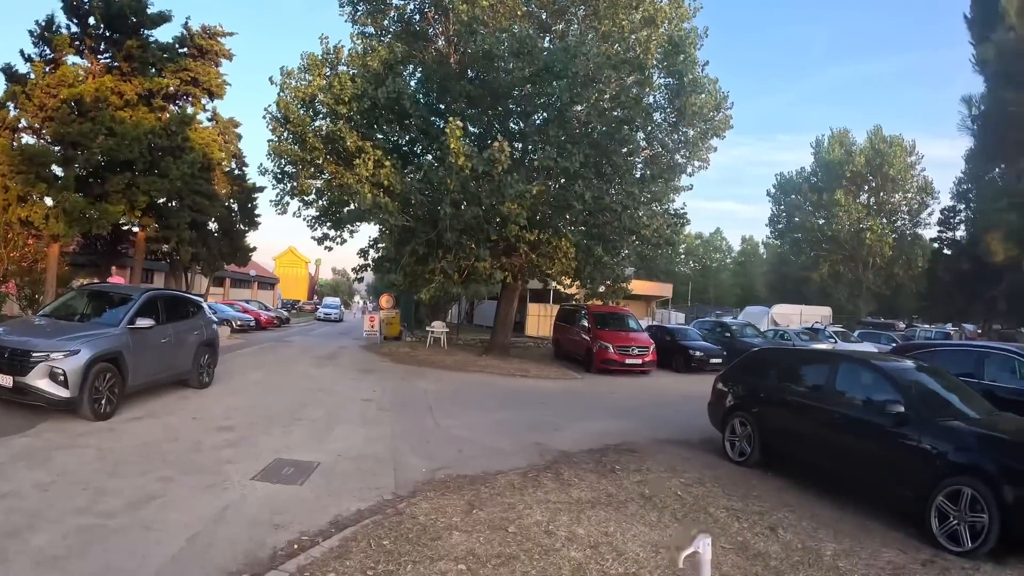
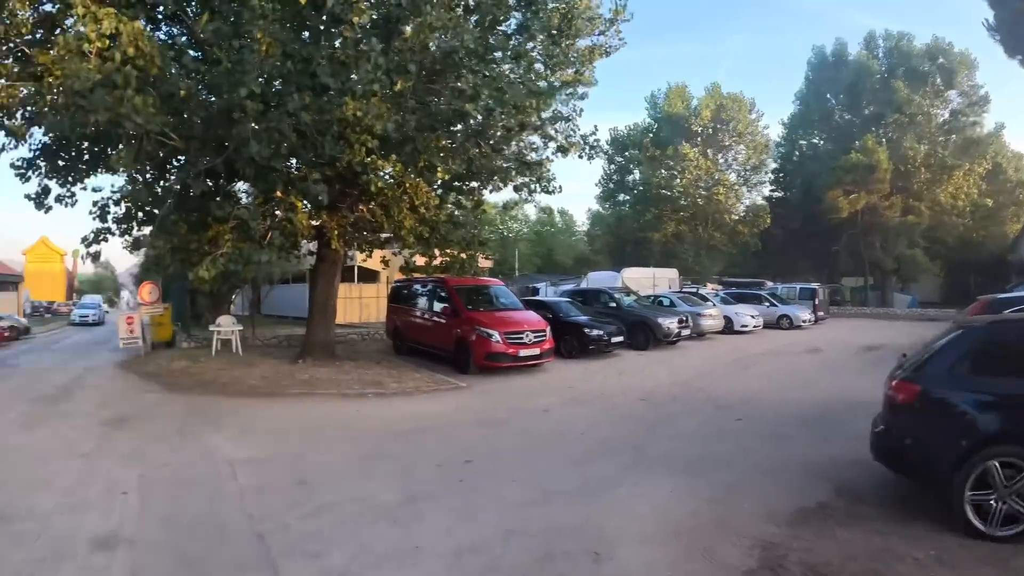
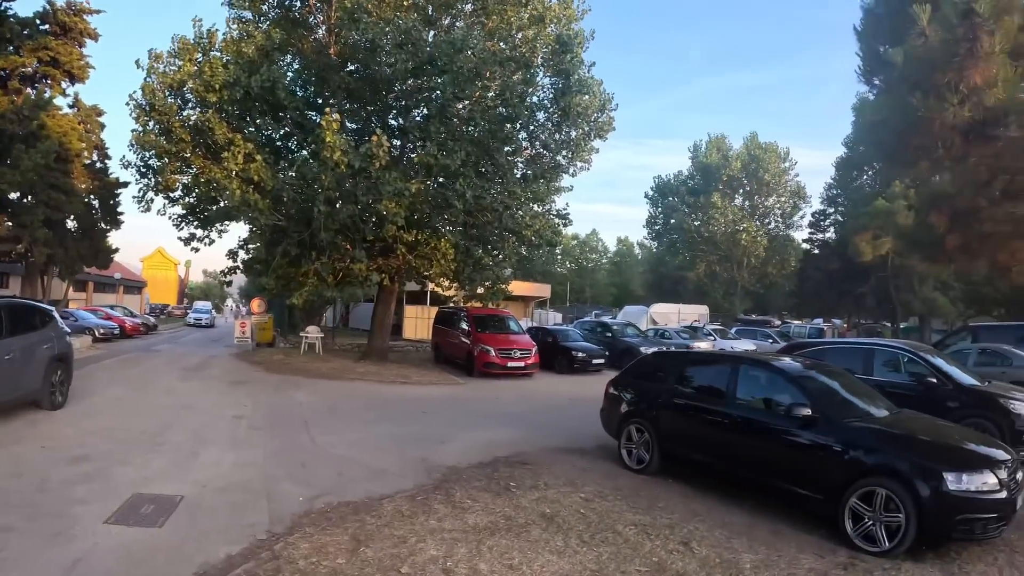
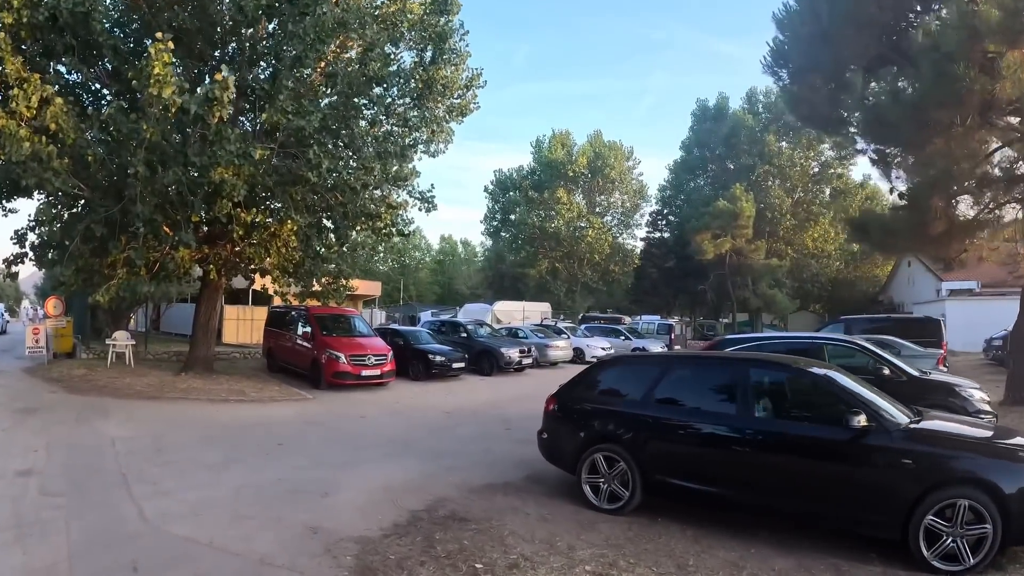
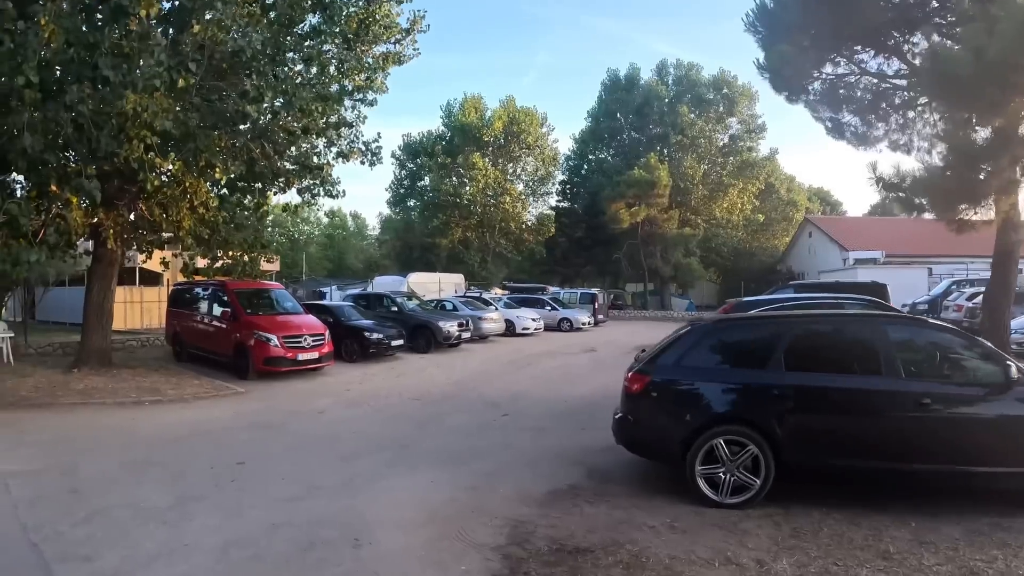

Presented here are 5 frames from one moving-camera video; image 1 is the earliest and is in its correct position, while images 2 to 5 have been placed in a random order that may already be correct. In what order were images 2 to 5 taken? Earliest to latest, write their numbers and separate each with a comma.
3, 4, 5, 2
